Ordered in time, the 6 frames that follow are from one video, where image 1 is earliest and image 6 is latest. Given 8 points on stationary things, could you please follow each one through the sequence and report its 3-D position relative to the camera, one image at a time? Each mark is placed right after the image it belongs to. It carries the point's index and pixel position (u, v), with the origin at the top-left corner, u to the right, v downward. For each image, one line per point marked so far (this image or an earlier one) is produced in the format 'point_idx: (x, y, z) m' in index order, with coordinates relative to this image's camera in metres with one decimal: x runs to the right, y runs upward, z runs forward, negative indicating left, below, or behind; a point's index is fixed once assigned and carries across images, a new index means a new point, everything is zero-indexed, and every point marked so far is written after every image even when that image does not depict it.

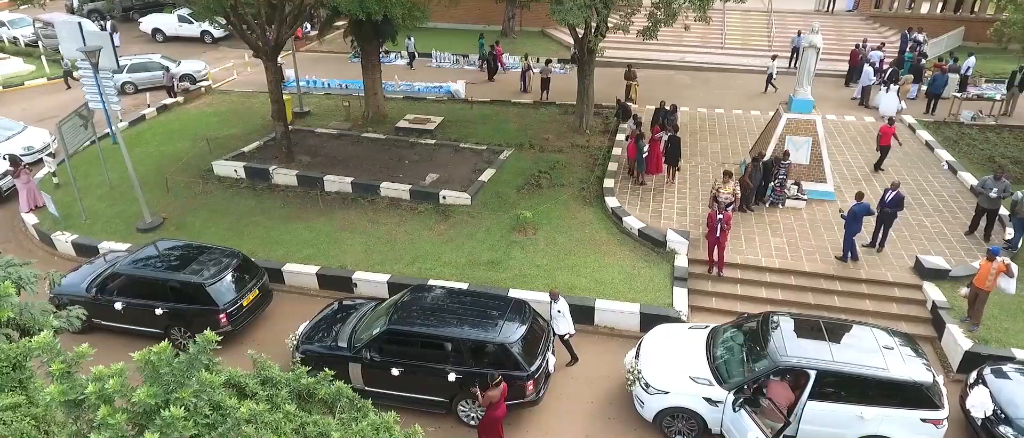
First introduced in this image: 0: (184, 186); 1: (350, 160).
0: (-7.2, +0.7, +13.6) m
1: (-3.8, +1.4, +14.4) m
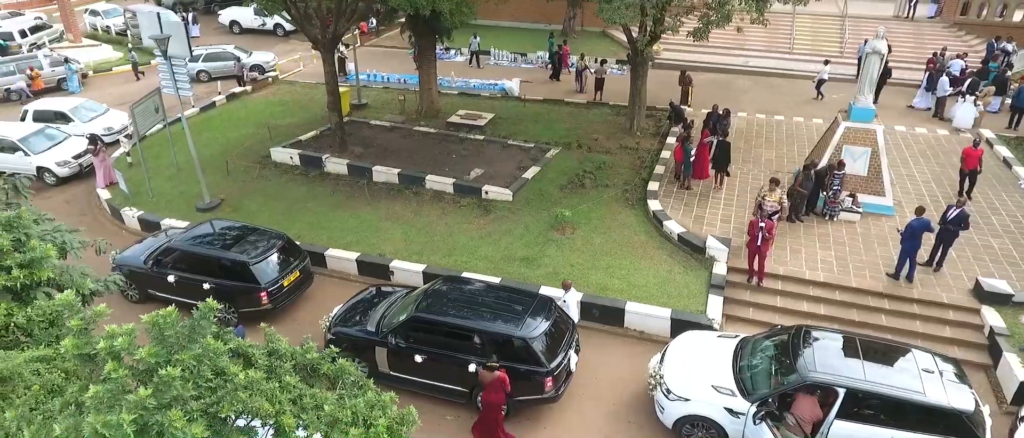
0: (-6.2, +1.1, +14.3) m
1: (-2.7, +1.6, +14.8) m
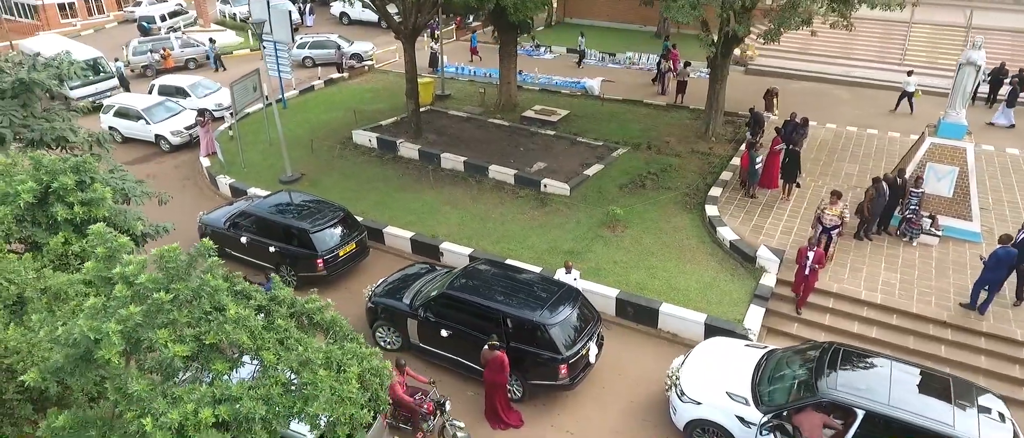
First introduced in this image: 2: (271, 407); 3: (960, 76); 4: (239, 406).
0: (-4.6, +1.7, +15.3) m
1: (-1.0, +1.9, +15.3) m
2: (-1.6, -1.2, +4.0) m
3: (+7.8, +2.5, +10.7) m
4: (-1.7, -1.2, +3.9) m
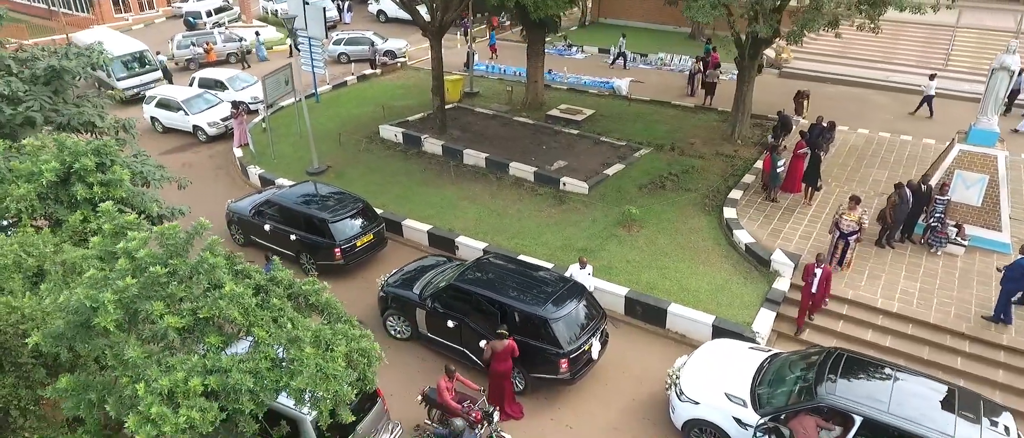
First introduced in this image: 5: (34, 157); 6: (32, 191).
0: (-4.0, +1.9, +15.7) m
1: (-0.5, +2.0, +15.5) m
2: (-1.7, -1.1, +4.2) m
3: (+8.1, +2.3, +10.4) m
4: (-1.9, -1.1, +4.1) m
5: (-4.2, +0.5, +5.4) m
6: (-3.9, +0.2, +5.1) m
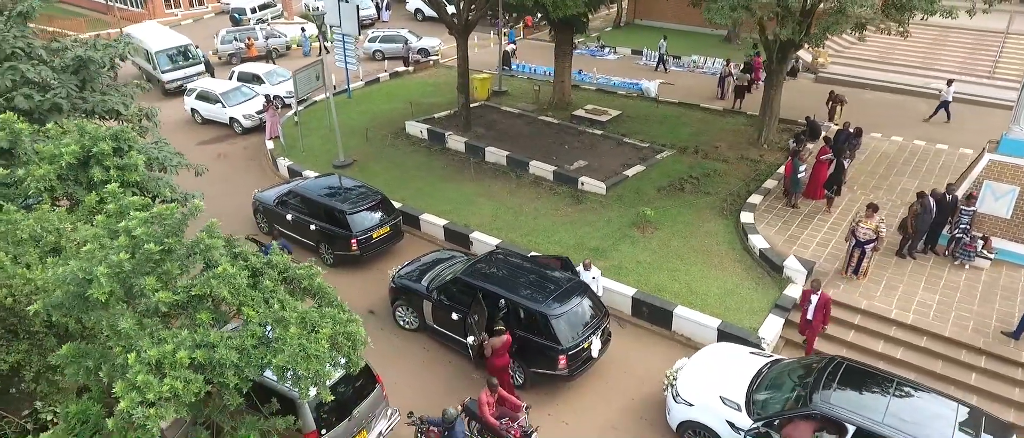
0: (-3.4, +2.1, +16.0) m
1: (+0.1, +2.0, +15.6) m
2: (-1.9, -1.0, +4.5) m
3: (+8.3, +2.1, +10.0) m
4: (-2.1, -0.9, +4.4) m
5: (-4.2, +0.7, +5.8) m
6: (-4.0, +0.4, +5.4) m
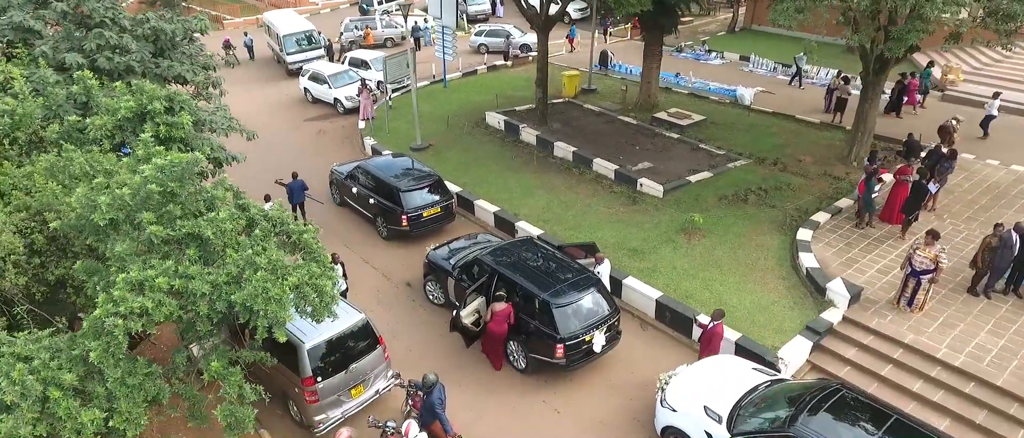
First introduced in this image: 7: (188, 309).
0: (-1.4, +2.5, +16.7) m
1: (+2.0, +2.1, +15.6) m
2: (-2.5, -0.6, +5.1) m
3: (+8.9, +1.4, +8.6) m
4: (-2.6, -0.5, +5.1) m
5: (-4.3, +1.3, +6.8) m
6: (-4.2, +1.0, +6.5) m
7: (-2.7, -0.7, +5.1) m
